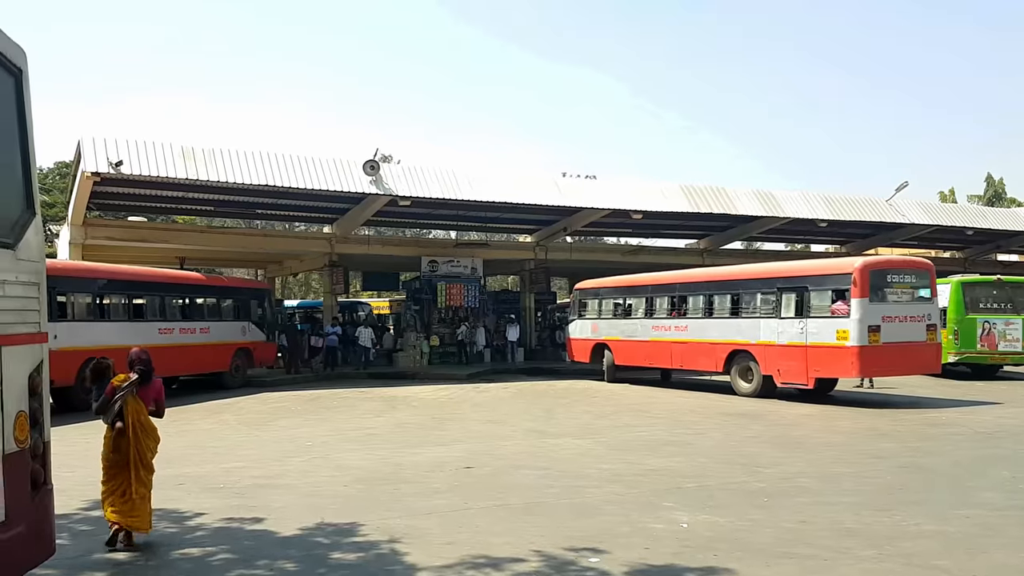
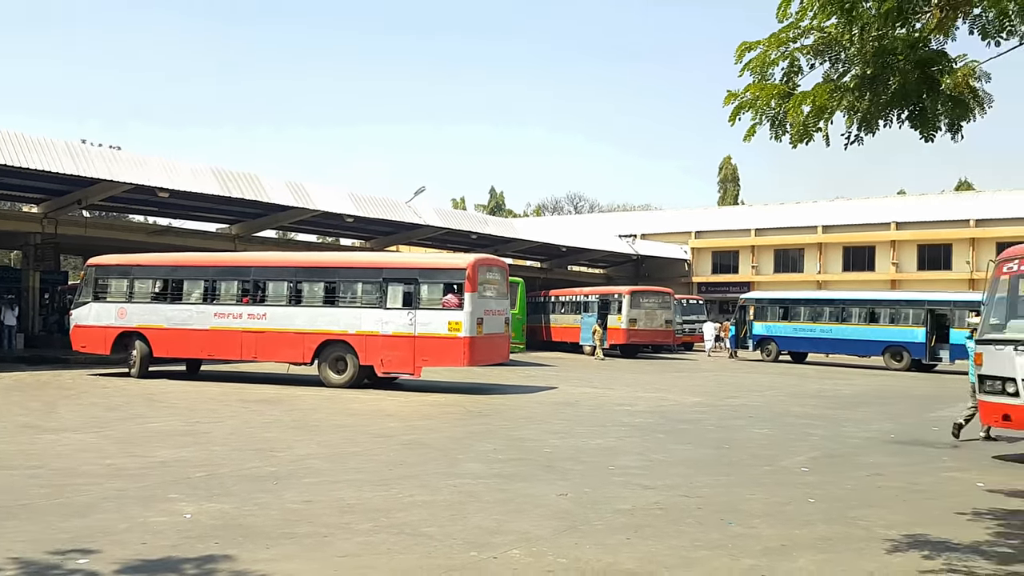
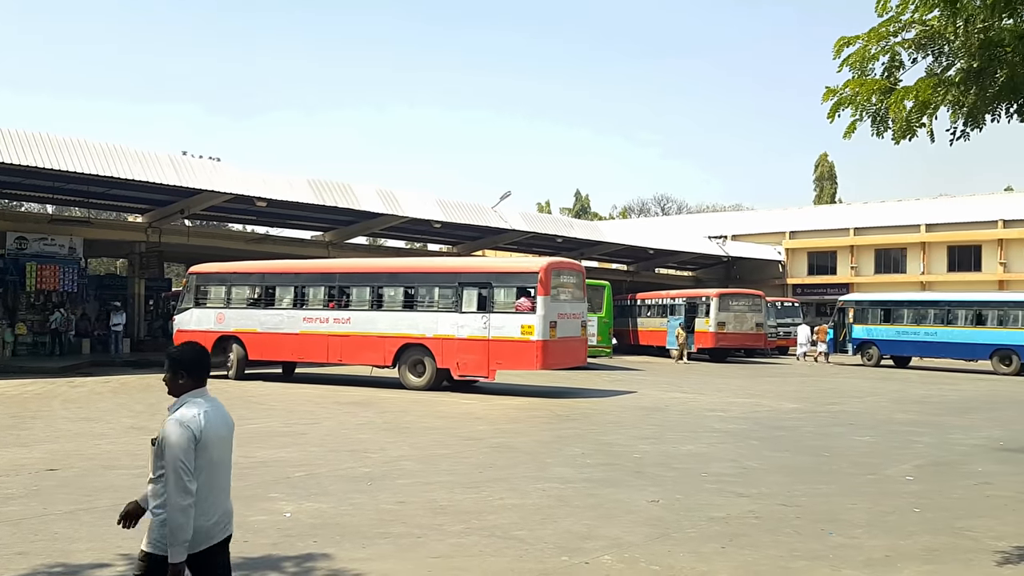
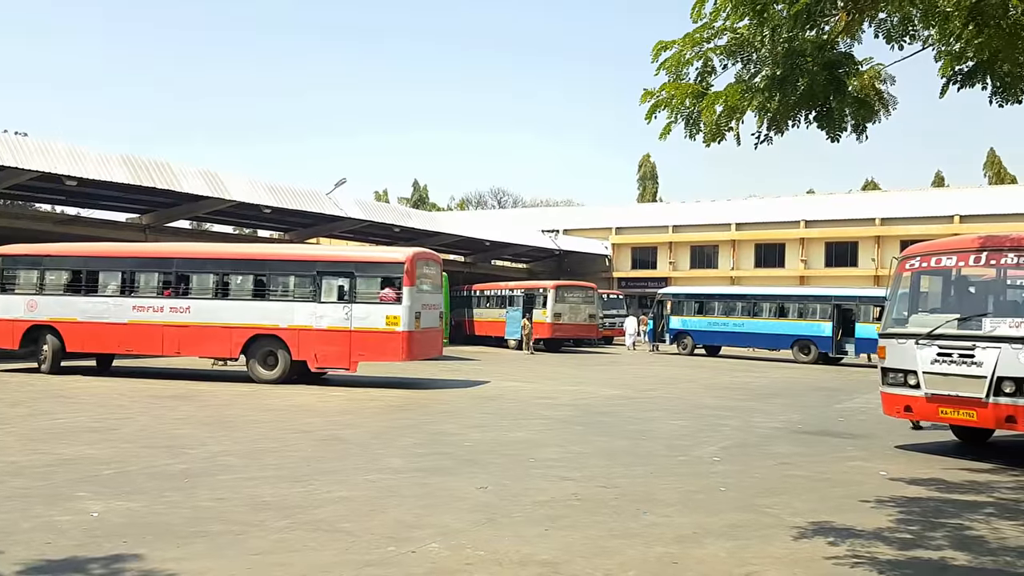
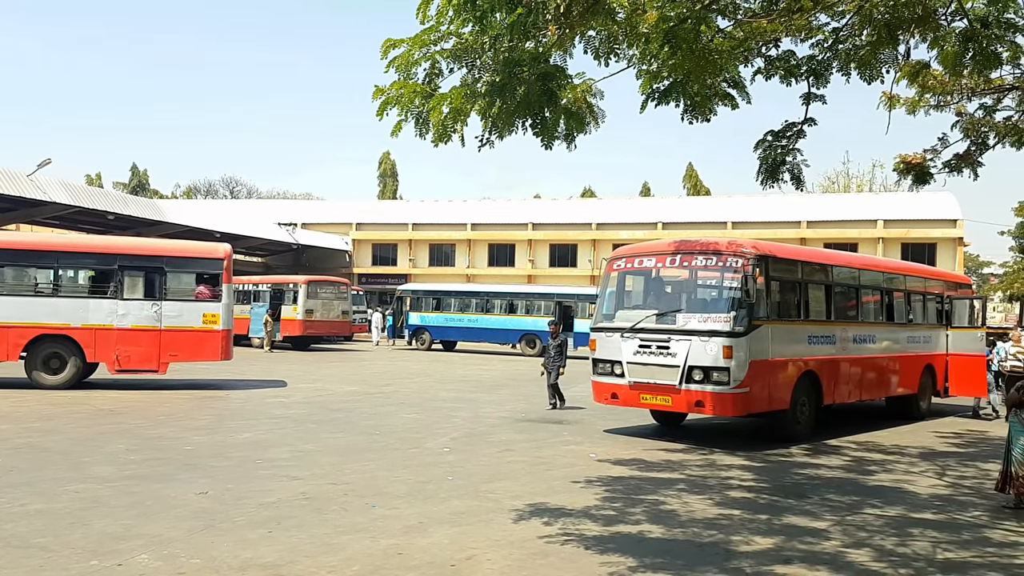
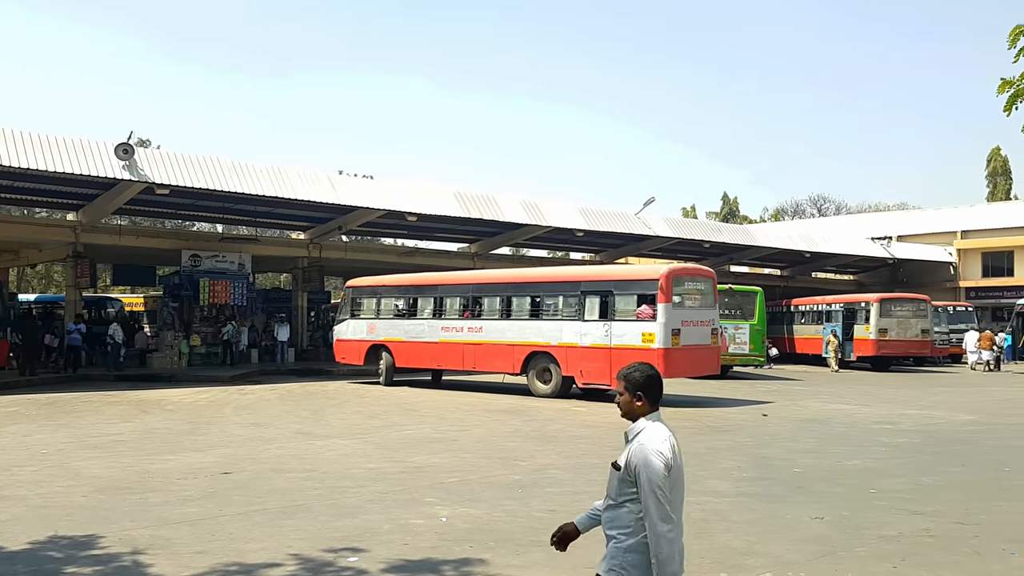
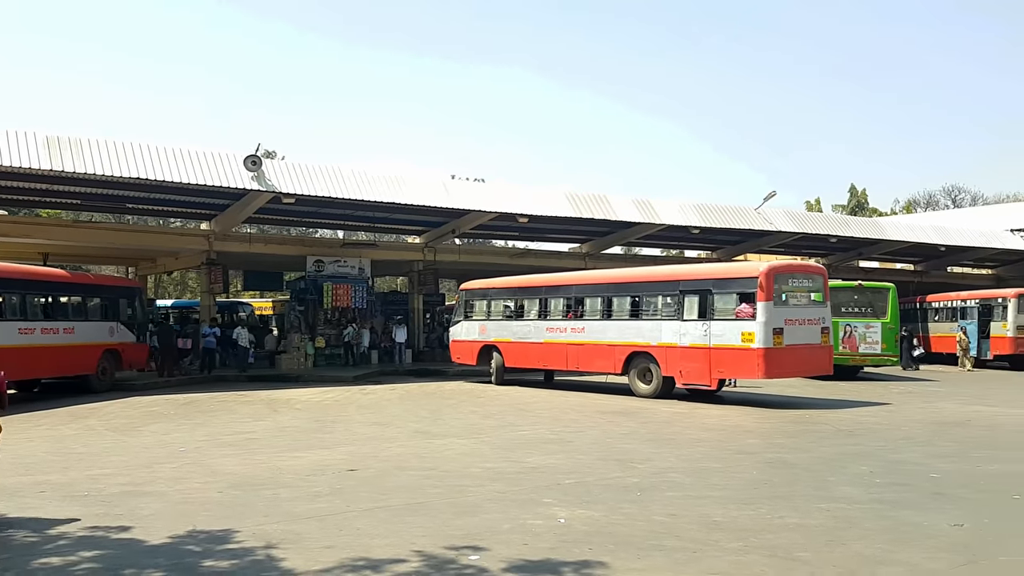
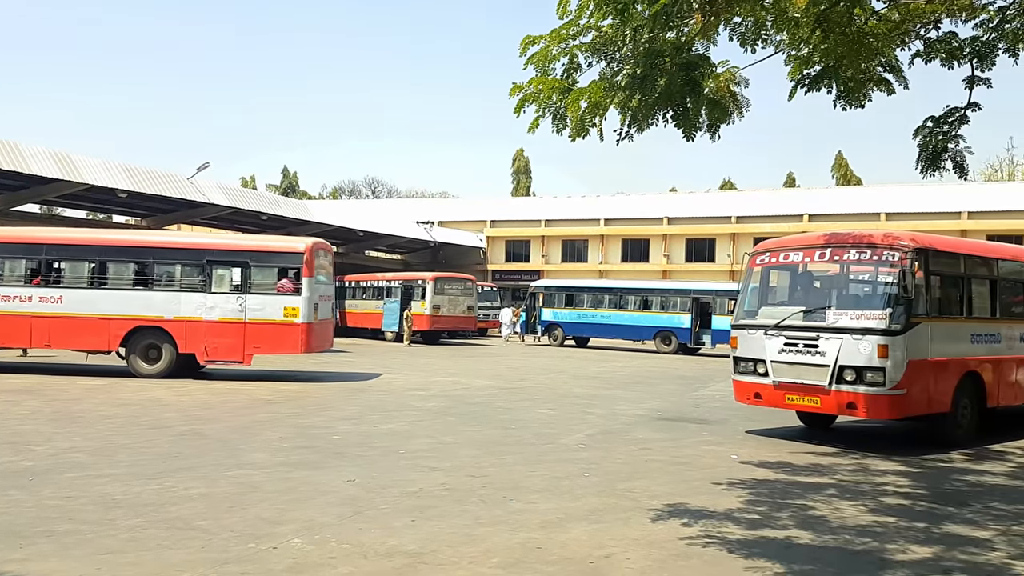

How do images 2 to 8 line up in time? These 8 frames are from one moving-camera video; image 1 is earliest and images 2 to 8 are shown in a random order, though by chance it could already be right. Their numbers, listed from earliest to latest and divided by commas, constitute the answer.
7, 6, 3, 2, 4, 8, 5
